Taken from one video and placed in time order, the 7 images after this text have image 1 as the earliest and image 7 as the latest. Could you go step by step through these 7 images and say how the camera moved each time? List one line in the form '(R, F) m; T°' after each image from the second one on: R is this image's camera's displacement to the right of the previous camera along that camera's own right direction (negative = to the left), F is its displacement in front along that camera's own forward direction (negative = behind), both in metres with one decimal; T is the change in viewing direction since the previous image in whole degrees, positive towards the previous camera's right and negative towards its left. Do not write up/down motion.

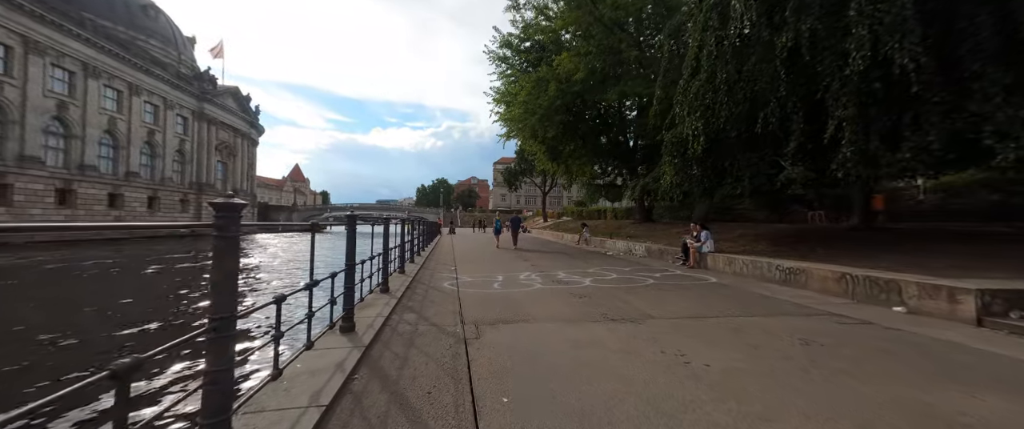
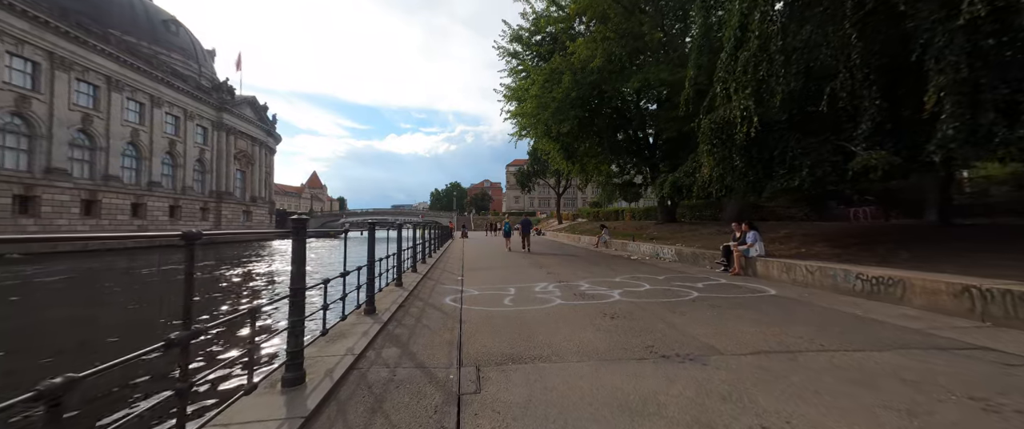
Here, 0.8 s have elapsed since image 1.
(0.0, +1.3) m; -2°
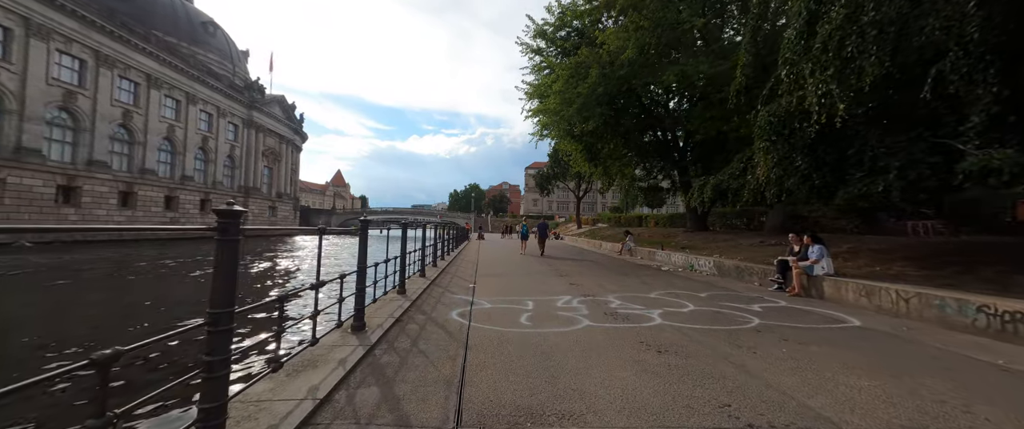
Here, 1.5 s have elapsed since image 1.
(0.0, +1.0) m; -3°
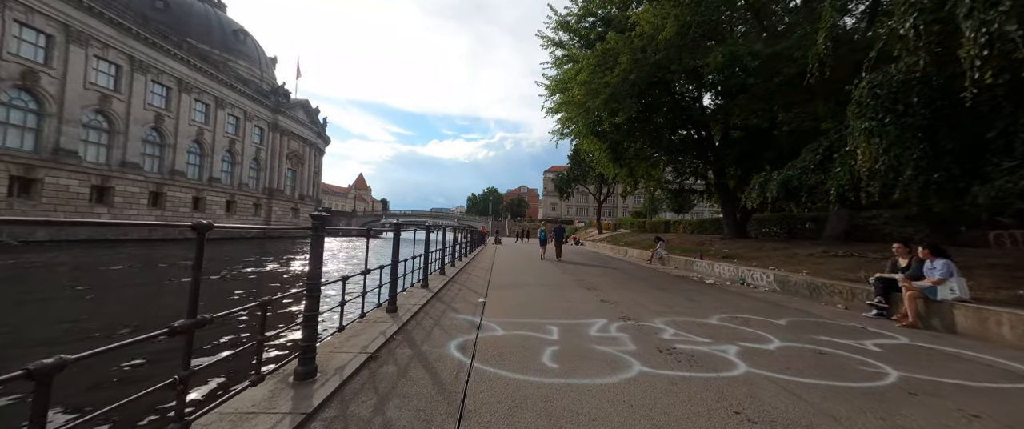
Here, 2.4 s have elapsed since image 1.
(0.0, +1.5) m; -3°
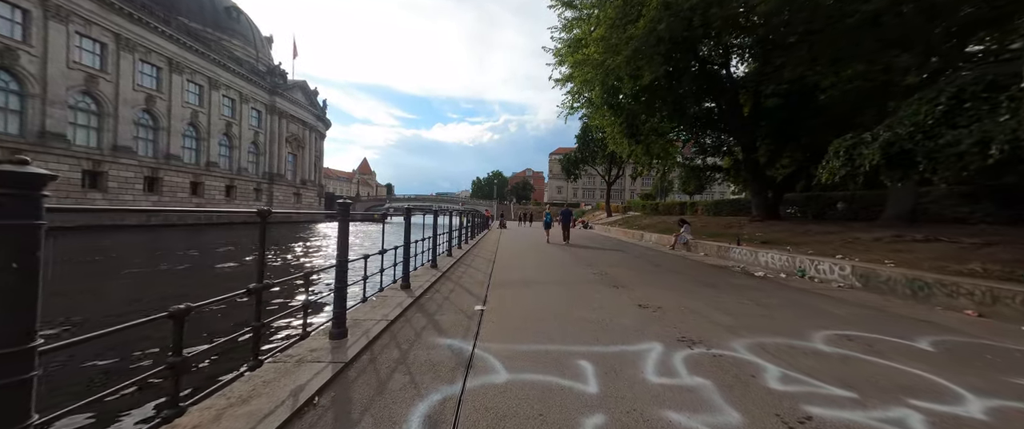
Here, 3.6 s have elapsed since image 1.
(0.0, +2.0) m; -1°
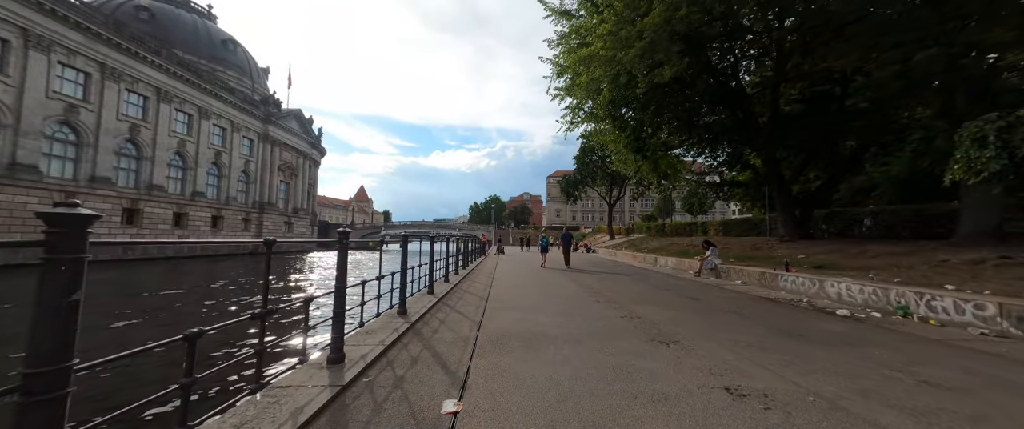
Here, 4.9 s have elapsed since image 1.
(0.0, +2.3) m; 0°
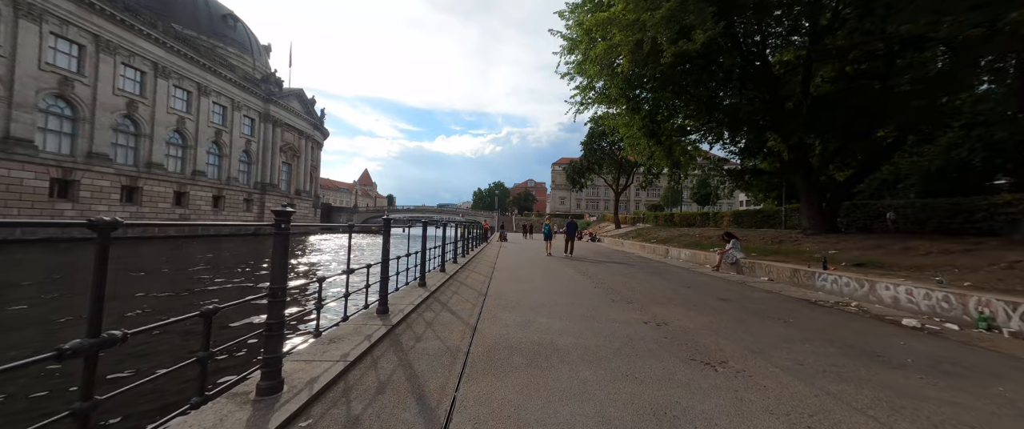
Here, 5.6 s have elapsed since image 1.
(0.0, +1.1) m; -1°
